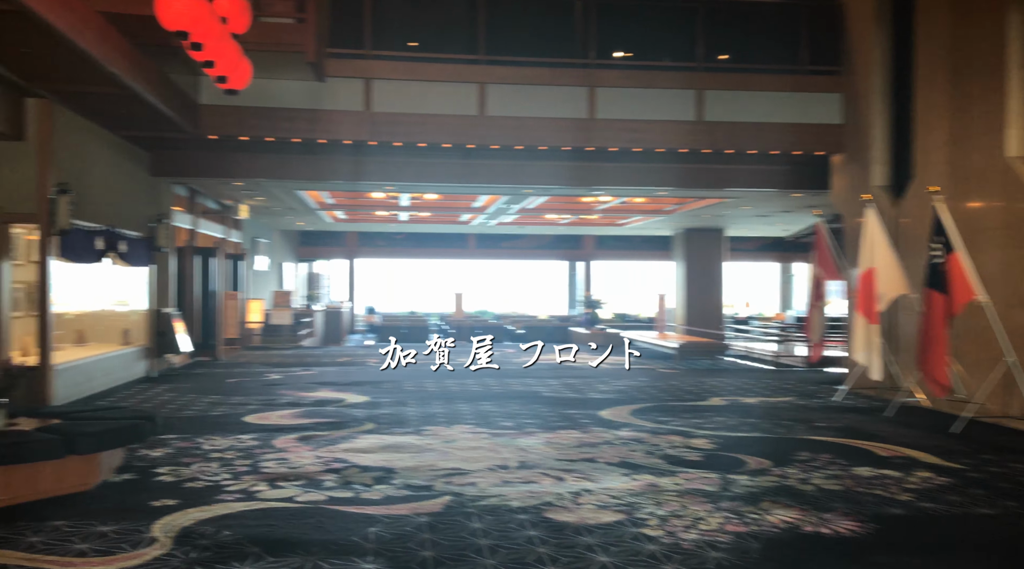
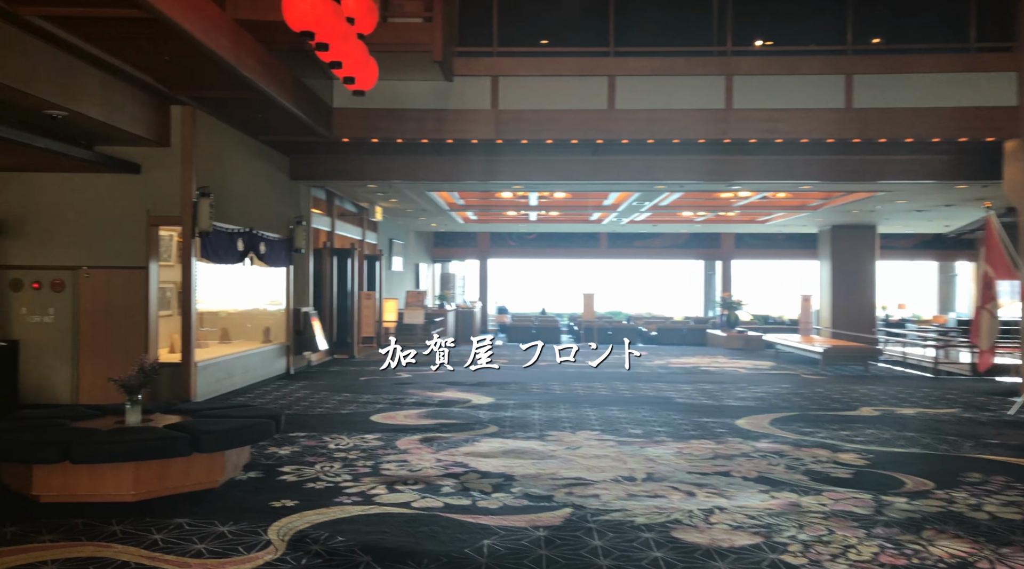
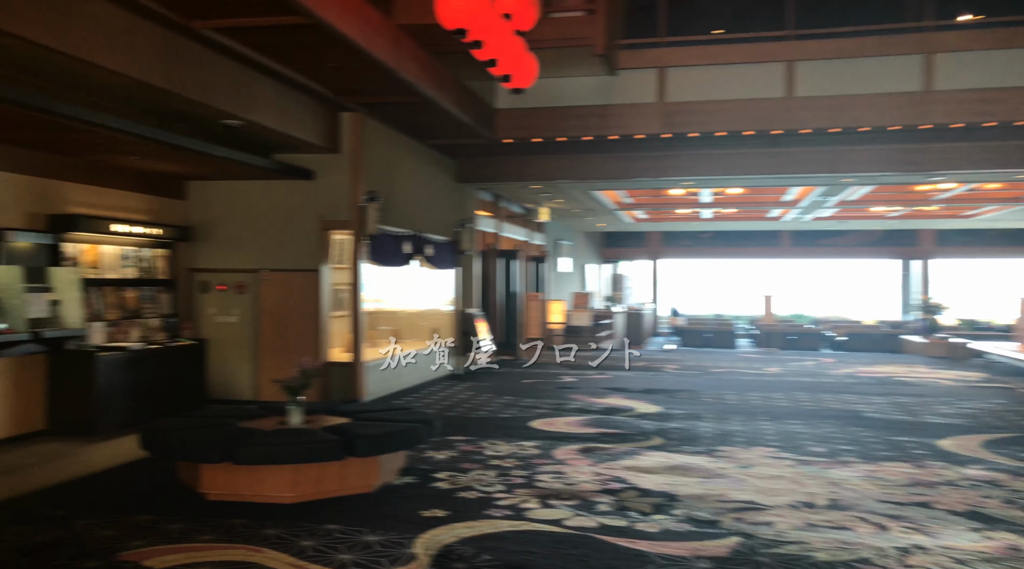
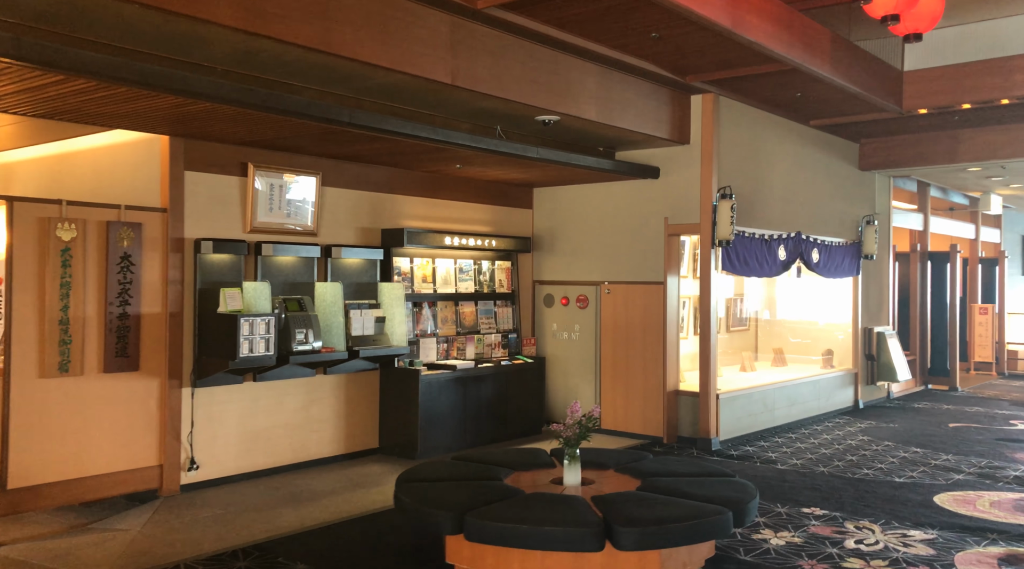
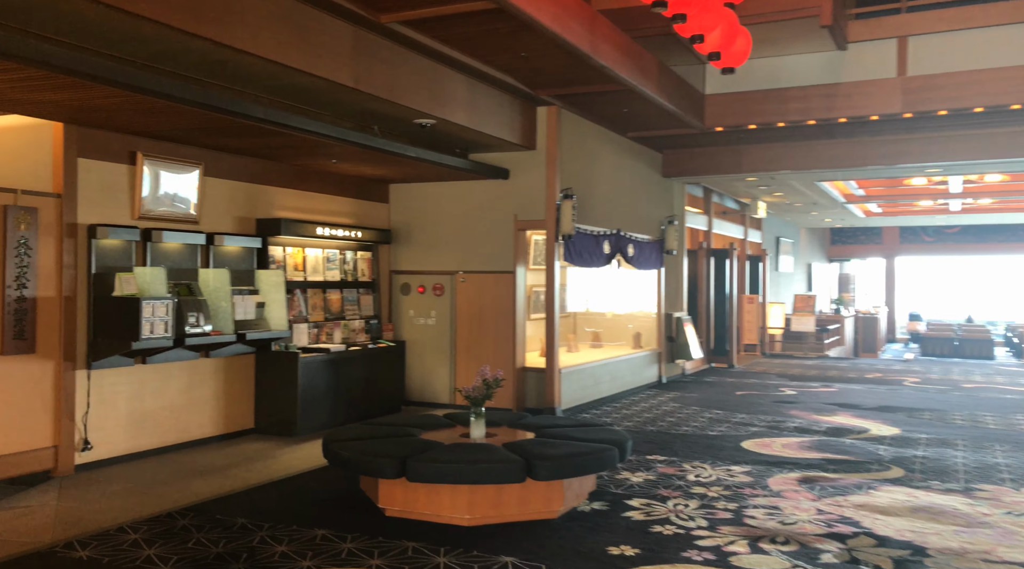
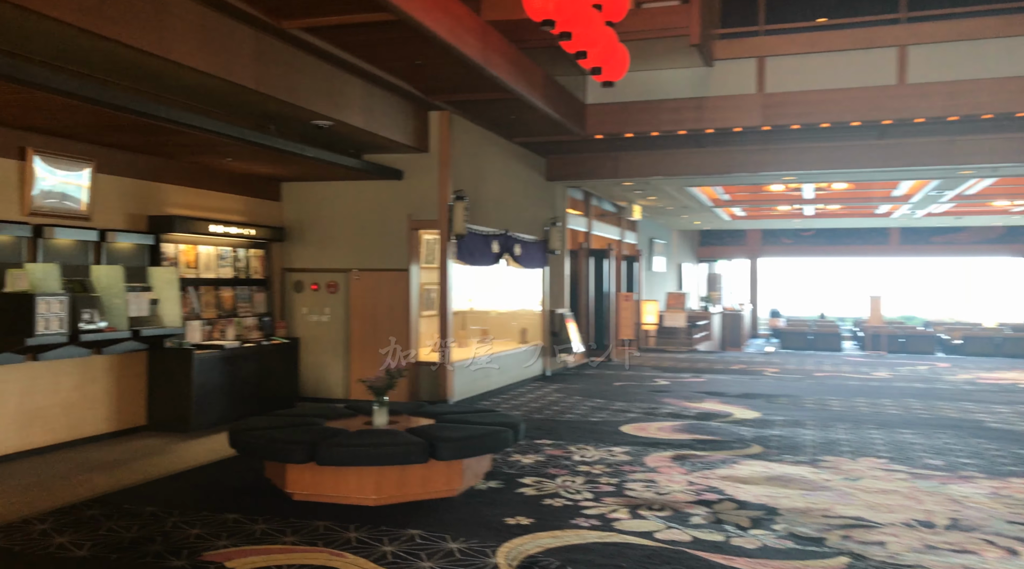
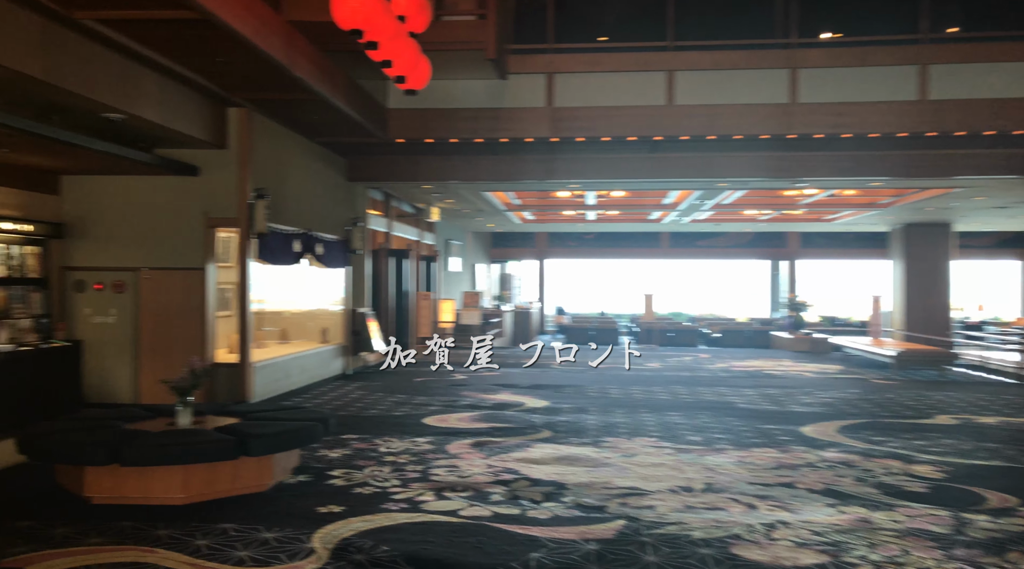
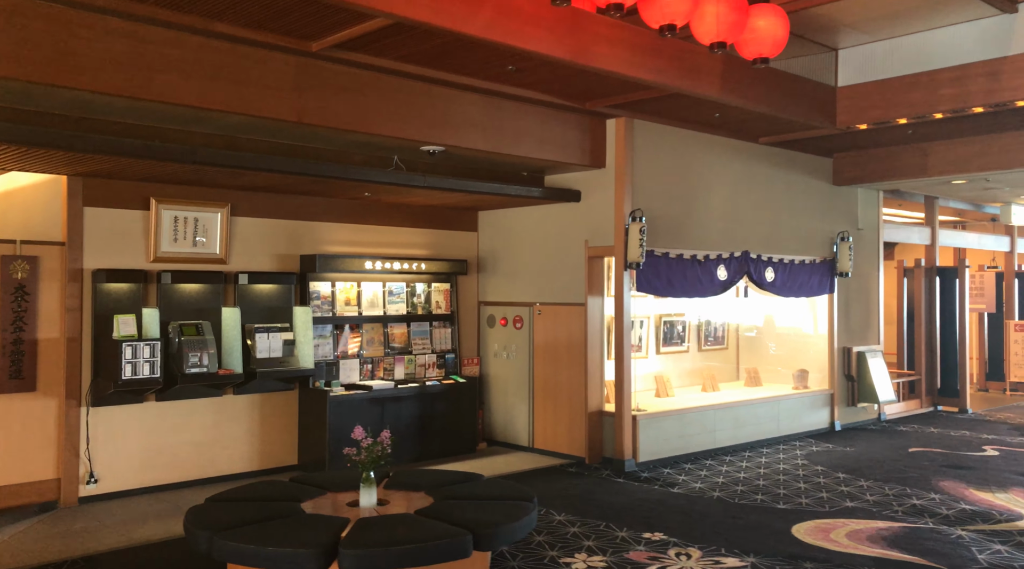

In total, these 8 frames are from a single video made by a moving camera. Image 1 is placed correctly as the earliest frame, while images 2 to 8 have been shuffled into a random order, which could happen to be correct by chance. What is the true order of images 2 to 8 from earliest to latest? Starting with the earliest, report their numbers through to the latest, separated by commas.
2, 7, 3, 6, 5, 4, 8
